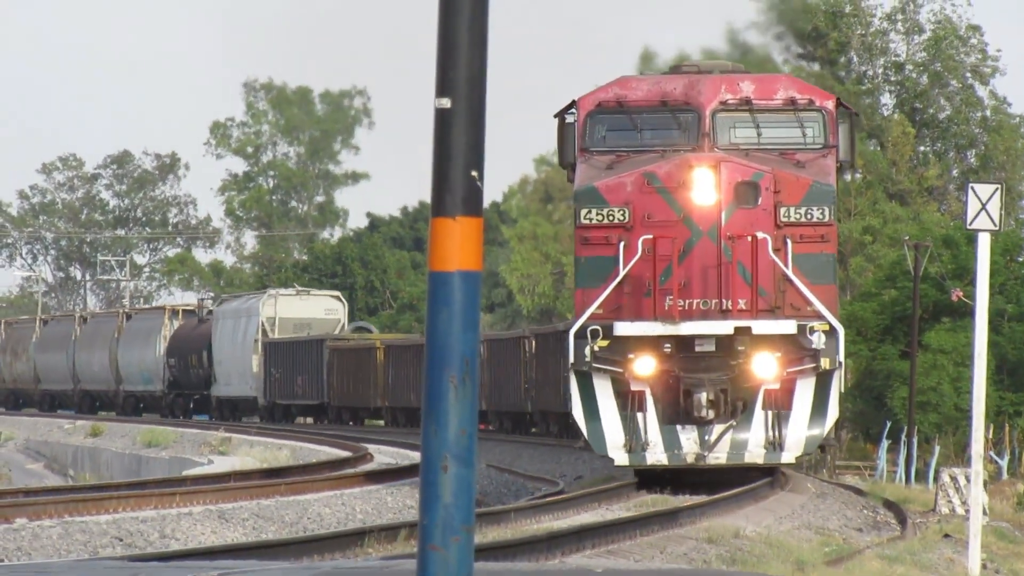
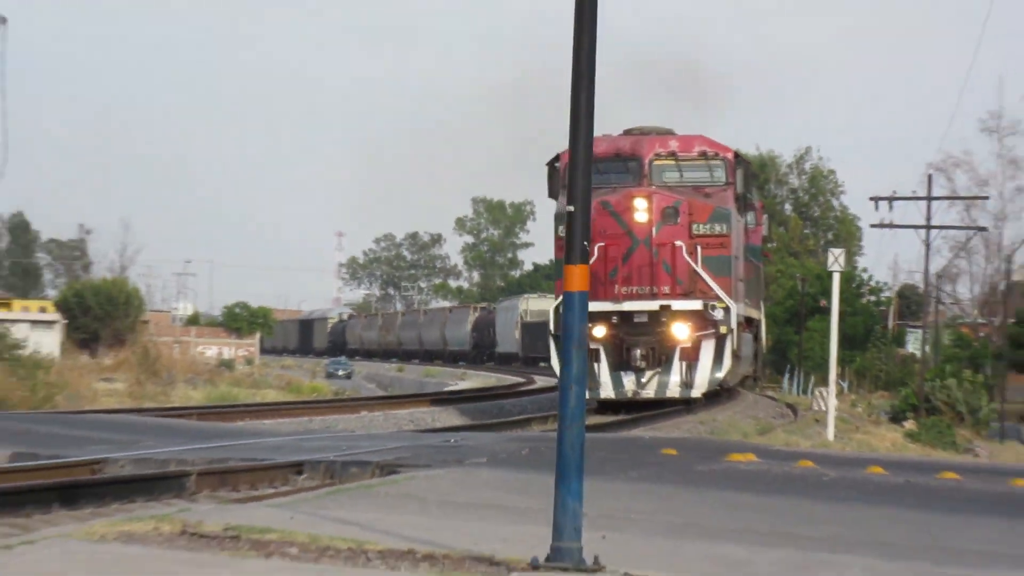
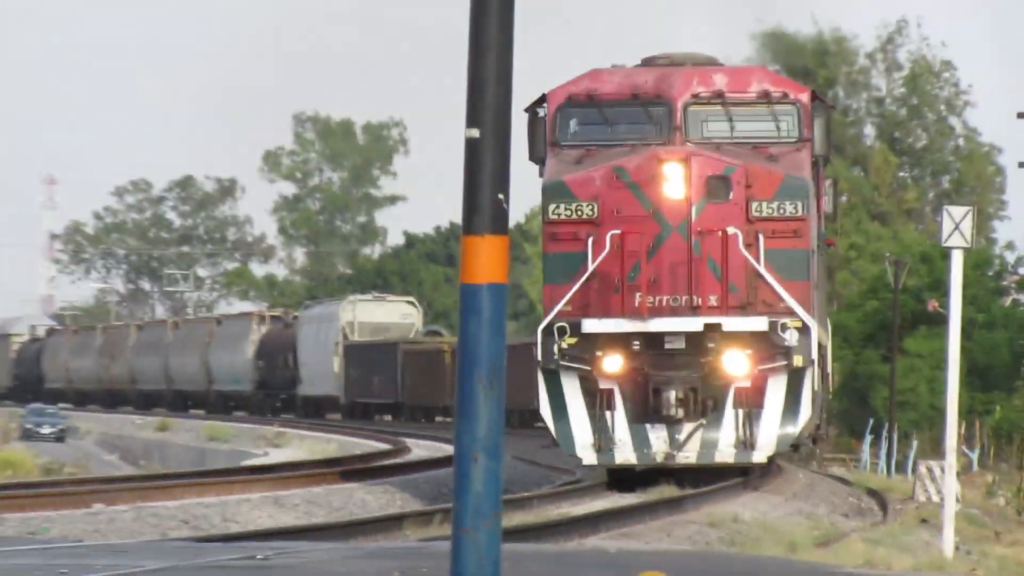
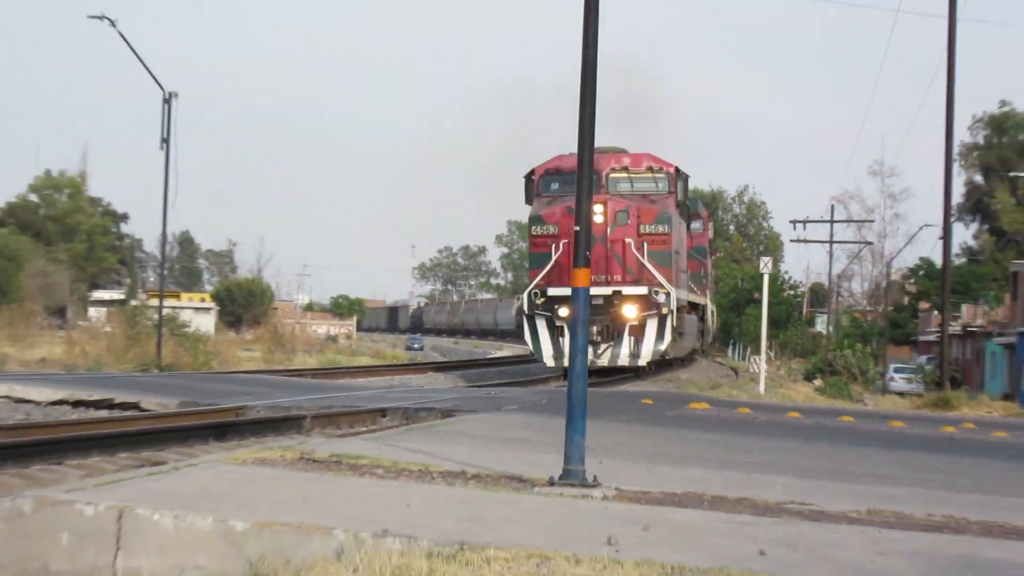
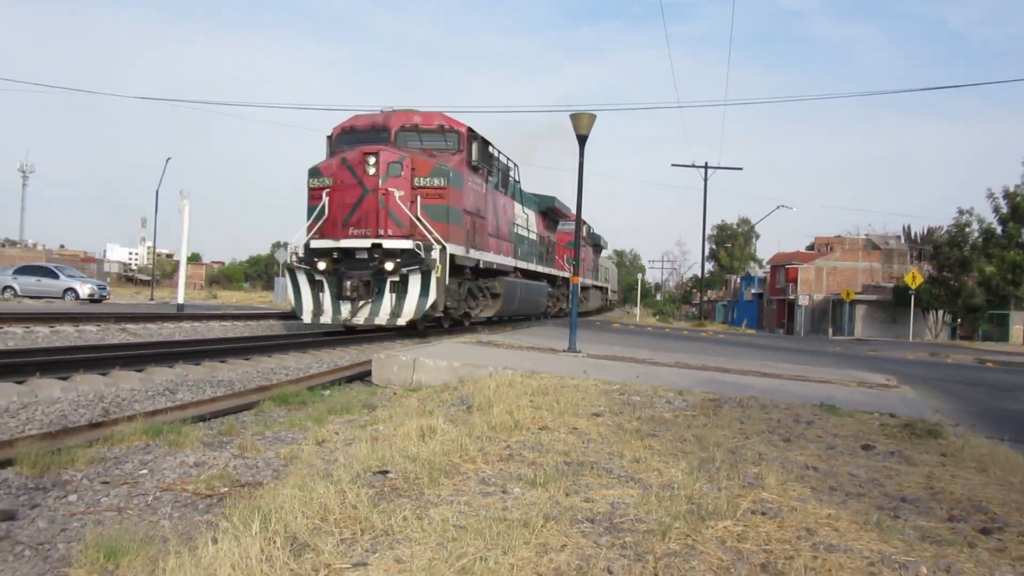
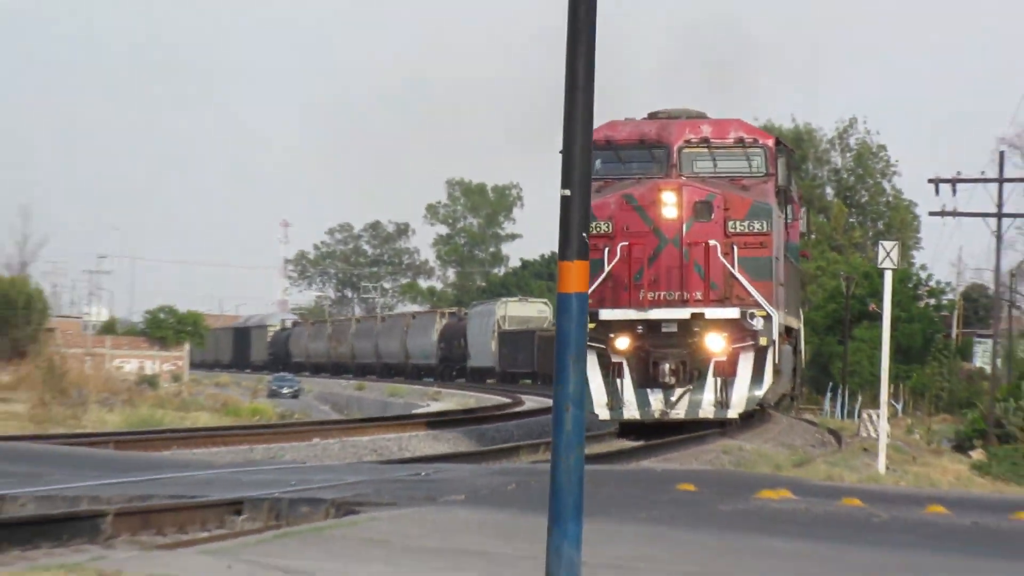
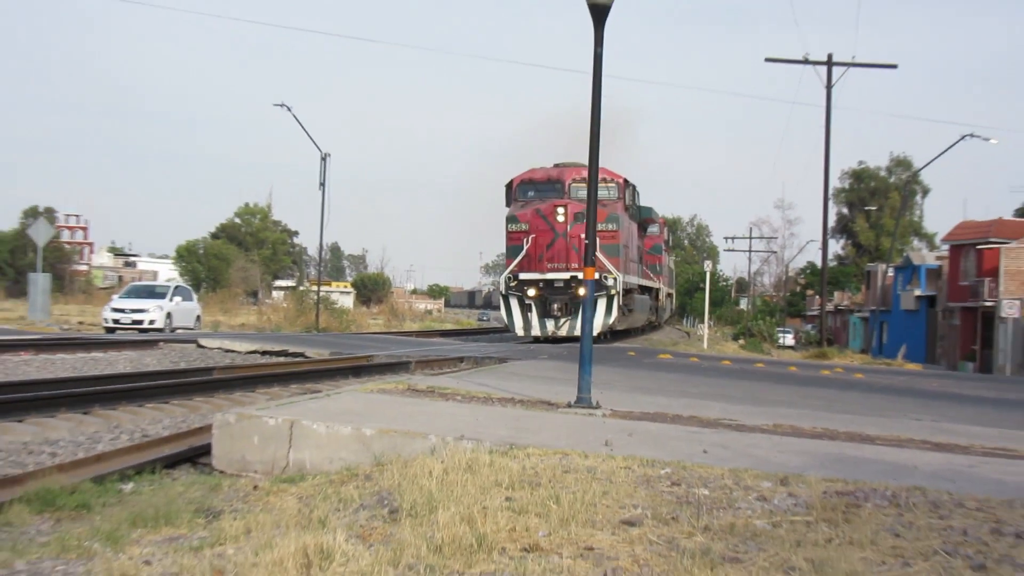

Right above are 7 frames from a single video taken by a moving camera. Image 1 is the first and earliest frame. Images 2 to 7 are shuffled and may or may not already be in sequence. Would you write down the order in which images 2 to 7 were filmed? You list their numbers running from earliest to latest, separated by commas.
3, 6, 2, 4, 7, 5
